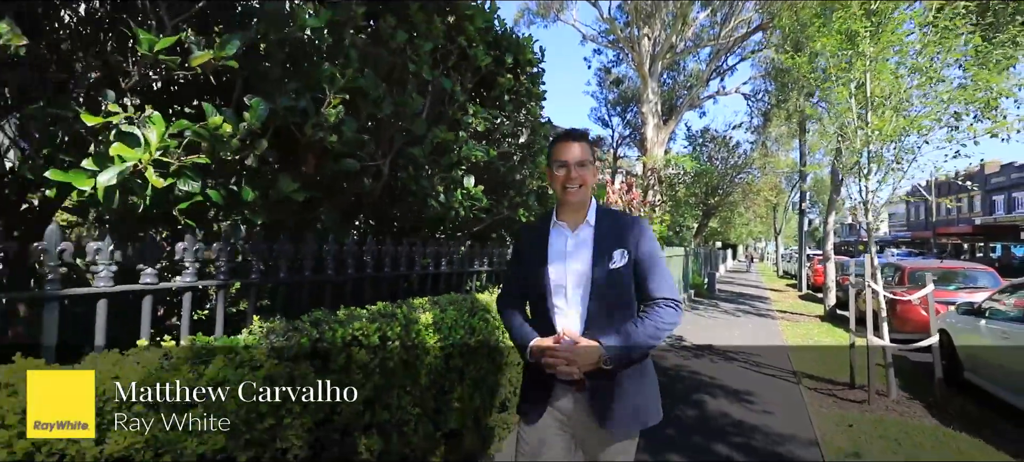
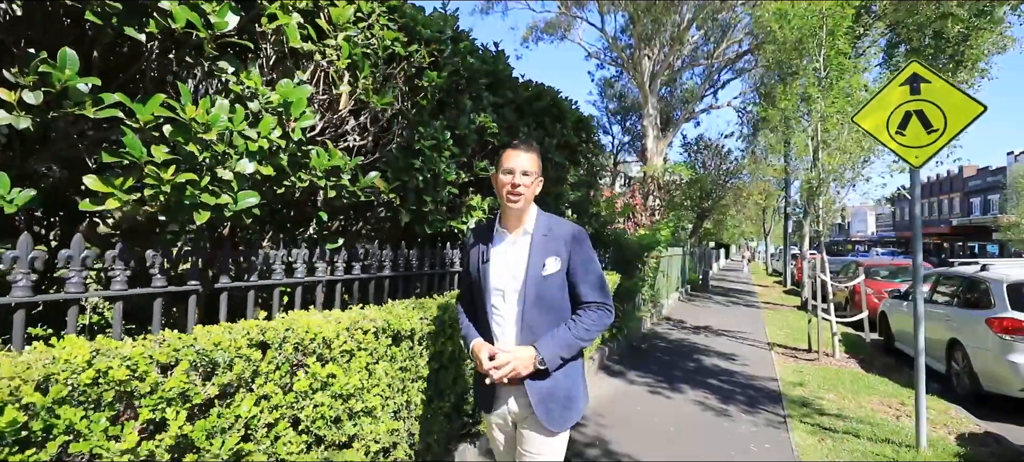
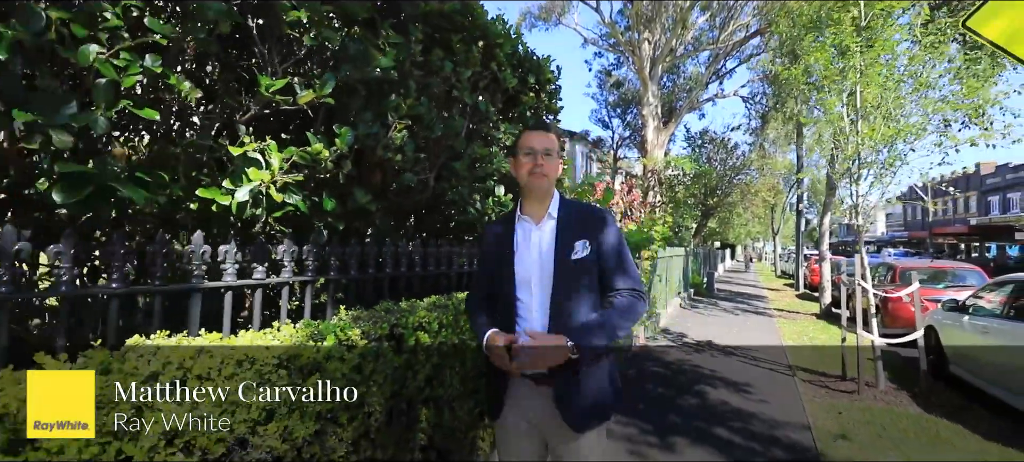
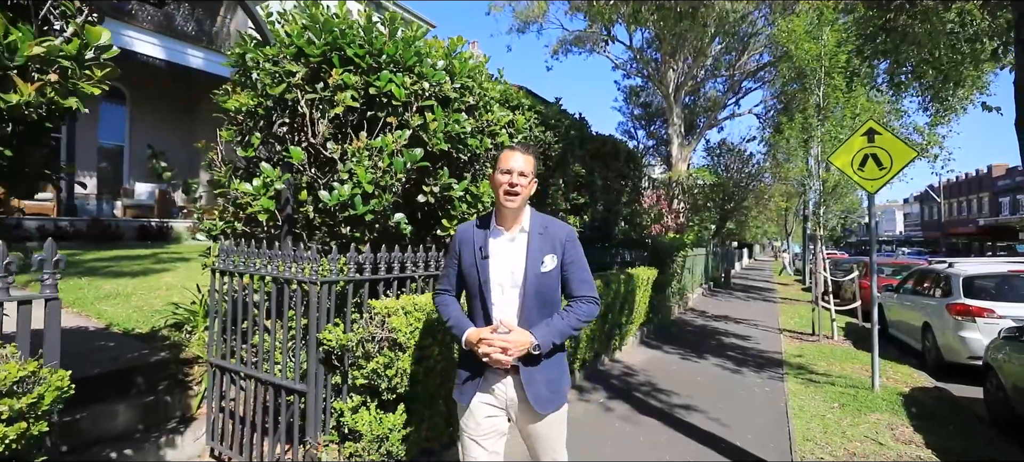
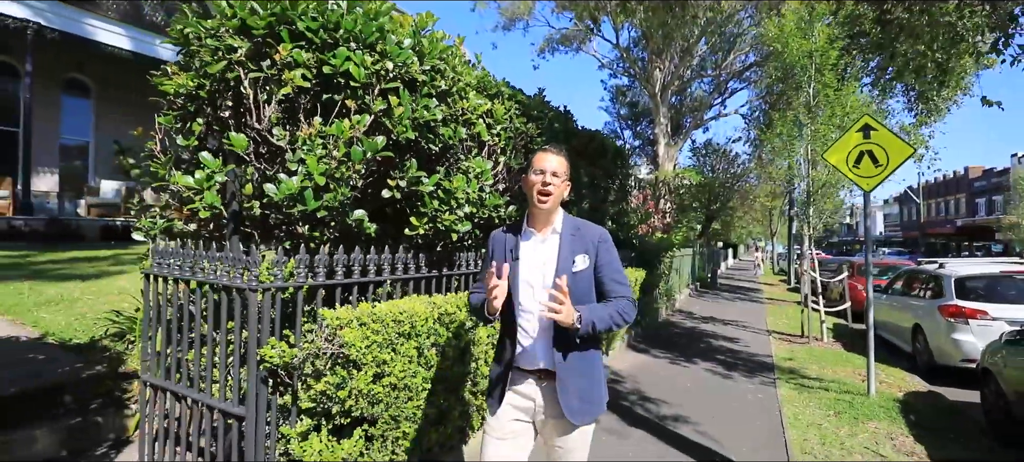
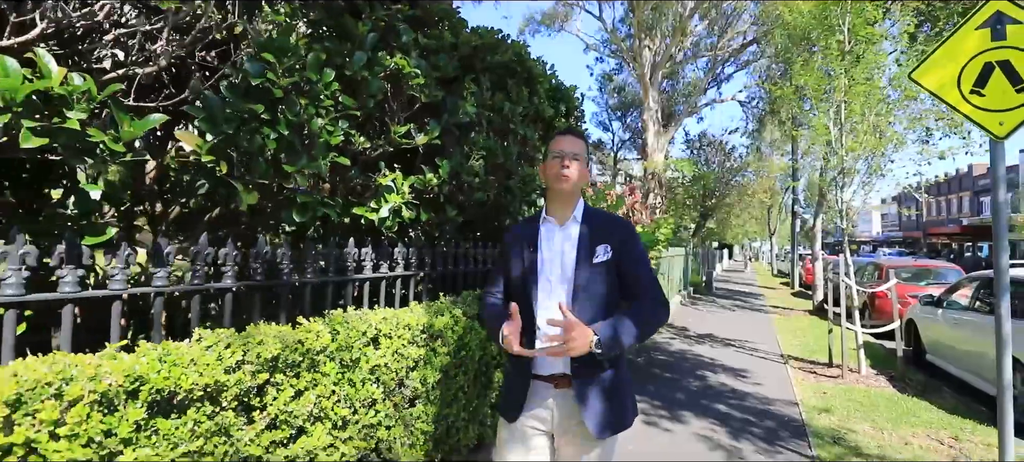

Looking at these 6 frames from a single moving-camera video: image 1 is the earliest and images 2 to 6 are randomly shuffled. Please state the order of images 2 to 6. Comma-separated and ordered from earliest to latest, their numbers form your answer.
3, 6, 2, 5, 4
